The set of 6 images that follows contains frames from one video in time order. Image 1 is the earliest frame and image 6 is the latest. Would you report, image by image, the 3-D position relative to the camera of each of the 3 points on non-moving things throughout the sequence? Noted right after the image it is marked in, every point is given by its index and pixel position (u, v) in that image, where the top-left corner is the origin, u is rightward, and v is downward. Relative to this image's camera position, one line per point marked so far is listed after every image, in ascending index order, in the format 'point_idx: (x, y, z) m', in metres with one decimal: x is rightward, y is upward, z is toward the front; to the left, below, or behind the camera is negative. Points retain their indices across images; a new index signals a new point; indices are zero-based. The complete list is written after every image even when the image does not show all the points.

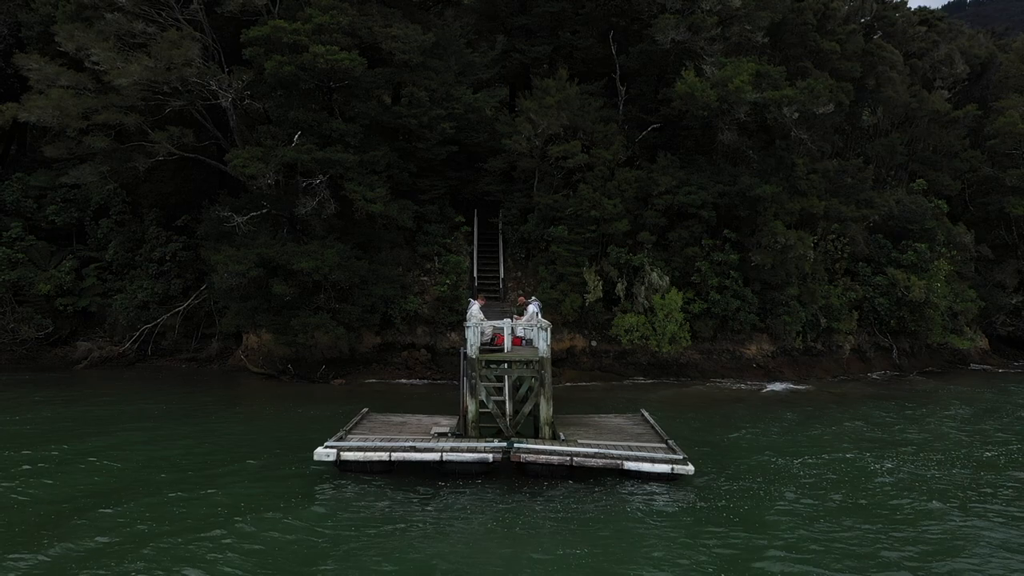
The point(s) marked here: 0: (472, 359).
0: (-0.6, -1.2, +11.9) m
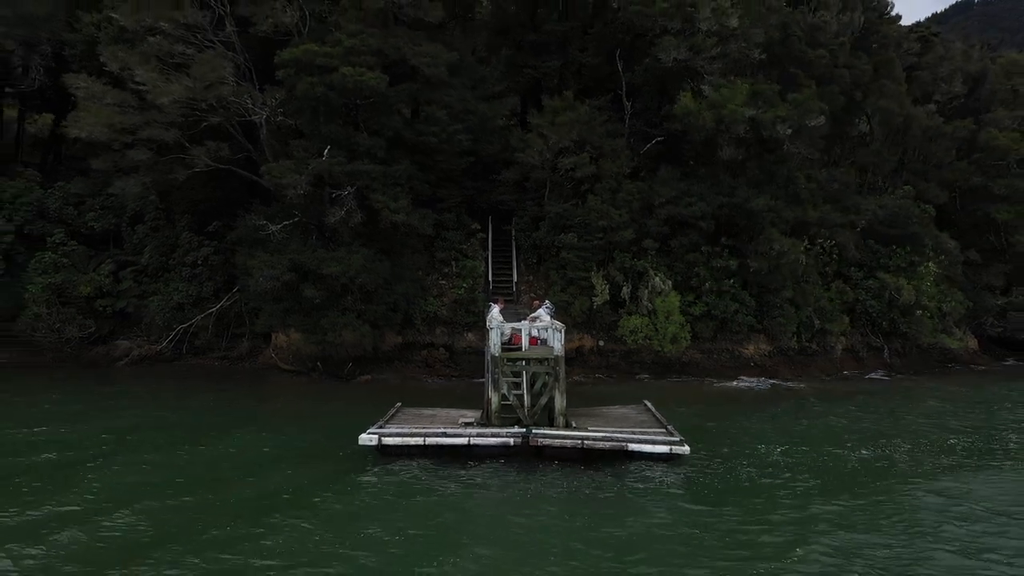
0: (-0.3, -1.3, +13.3) m
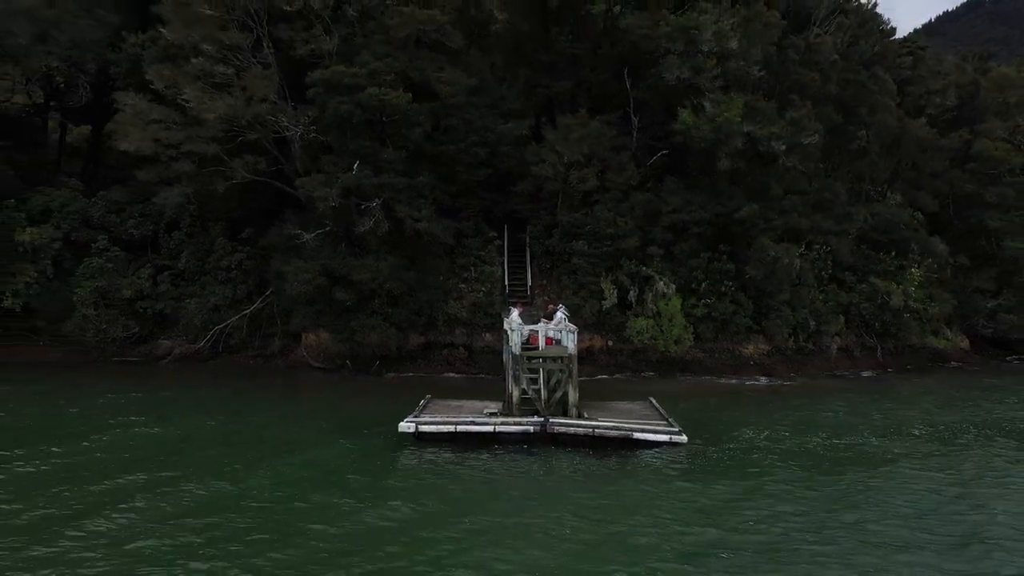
0: (+0.1, -1.4, +15.0) m
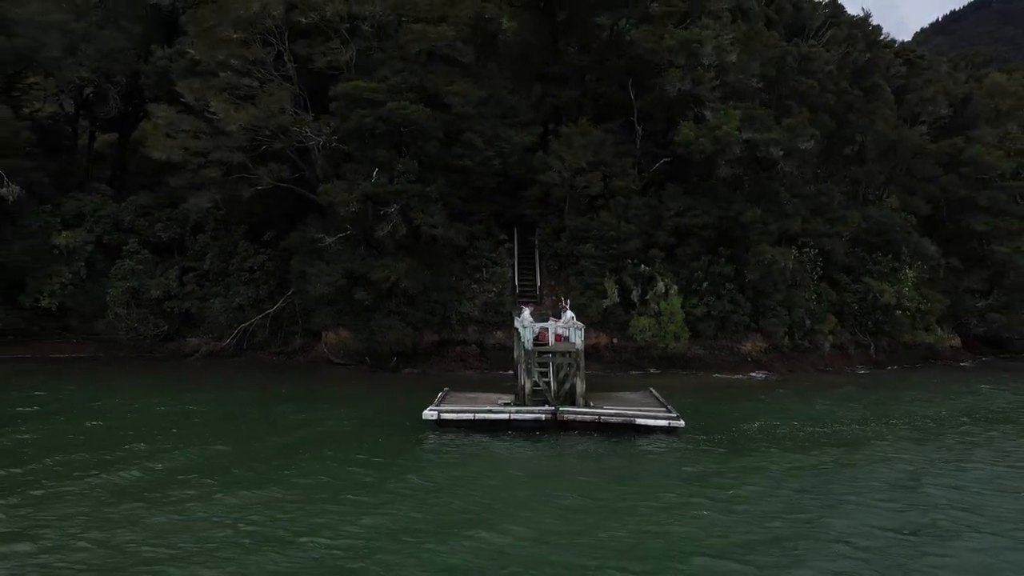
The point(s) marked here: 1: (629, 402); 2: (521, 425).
0: (+0.4, -1.5, +16.3) m
1: (+2.9, -2.9, +17.3) m
2: (+0.2, -3.2, +15.9) m
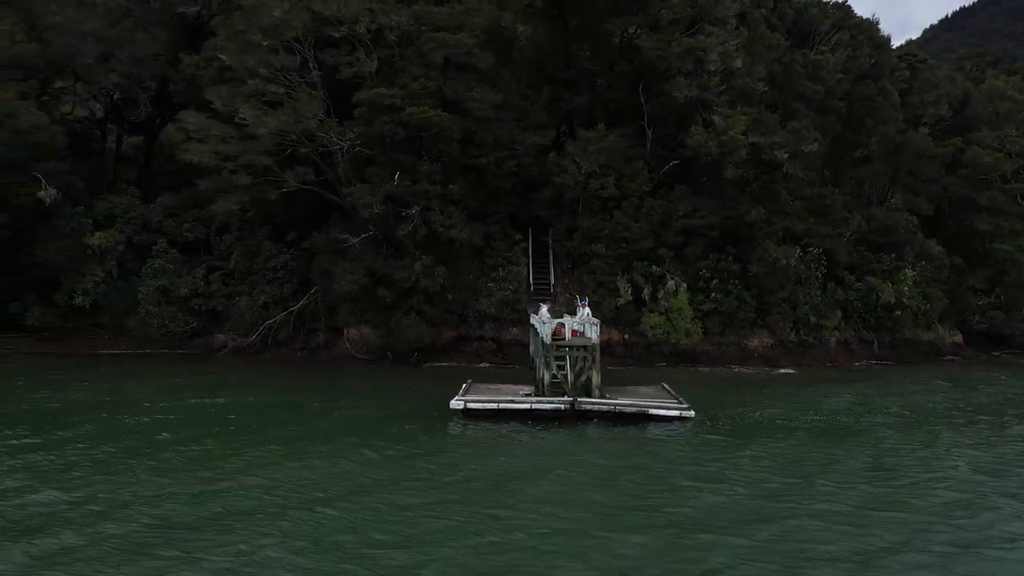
0: (+0.9, -1.4, +17.3) m
1: (+3.4, -2.8, +18.3) m
2: (+0.7, -3.1, +16.9) m
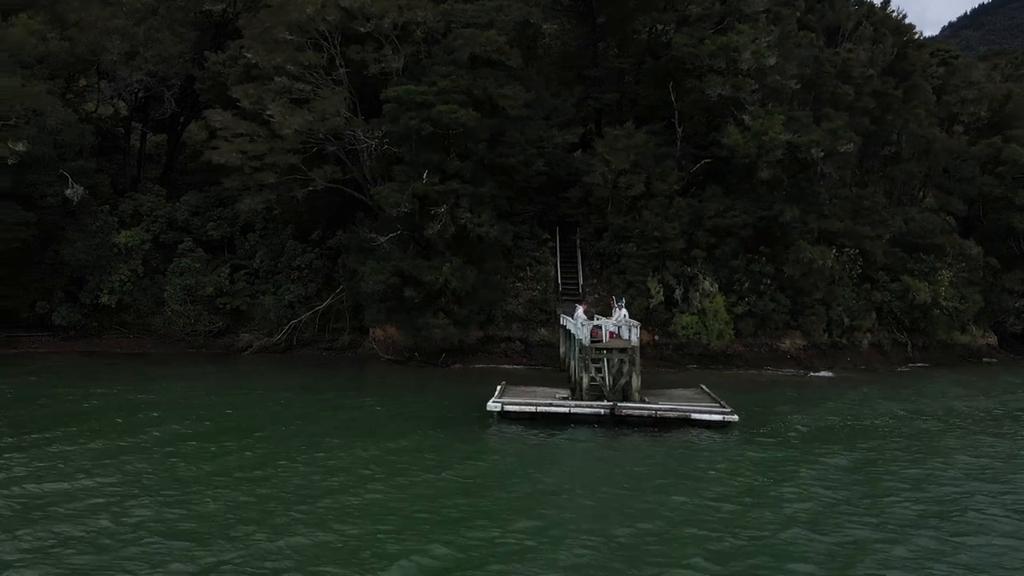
0: (+1.7, -1.4, +17.0) m
1: (+4.3, -2.8, +17.9) m
2: (+1.5, -3.1, +16.6) m
